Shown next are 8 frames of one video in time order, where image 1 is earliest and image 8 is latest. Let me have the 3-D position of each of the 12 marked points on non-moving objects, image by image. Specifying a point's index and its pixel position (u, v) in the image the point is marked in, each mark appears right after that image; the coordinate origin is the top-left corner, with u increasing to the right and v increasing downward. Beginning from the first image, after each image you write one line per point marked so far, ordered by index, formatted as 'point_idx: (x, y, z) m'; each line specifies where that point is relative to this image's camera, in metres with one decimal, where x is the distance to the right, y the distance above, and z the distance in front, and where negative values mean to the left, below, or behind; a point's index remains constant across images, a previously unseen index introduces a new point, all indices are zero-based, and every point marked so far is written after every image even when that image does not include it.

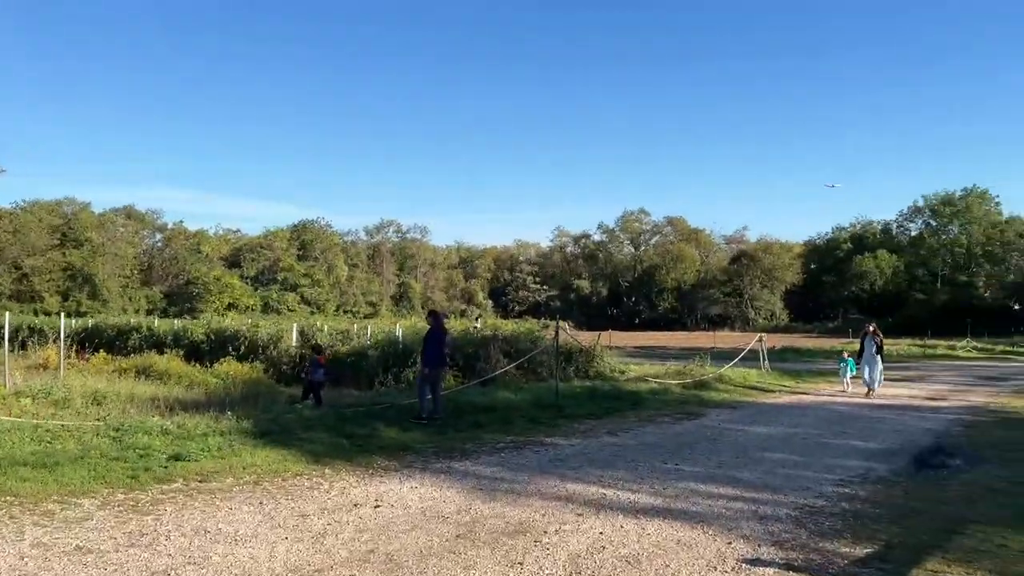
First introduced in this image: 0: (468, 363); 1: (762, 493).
0: (-1.0, -1.7, +17.7) m
1: (+2.7, -2.3, +8.5) m
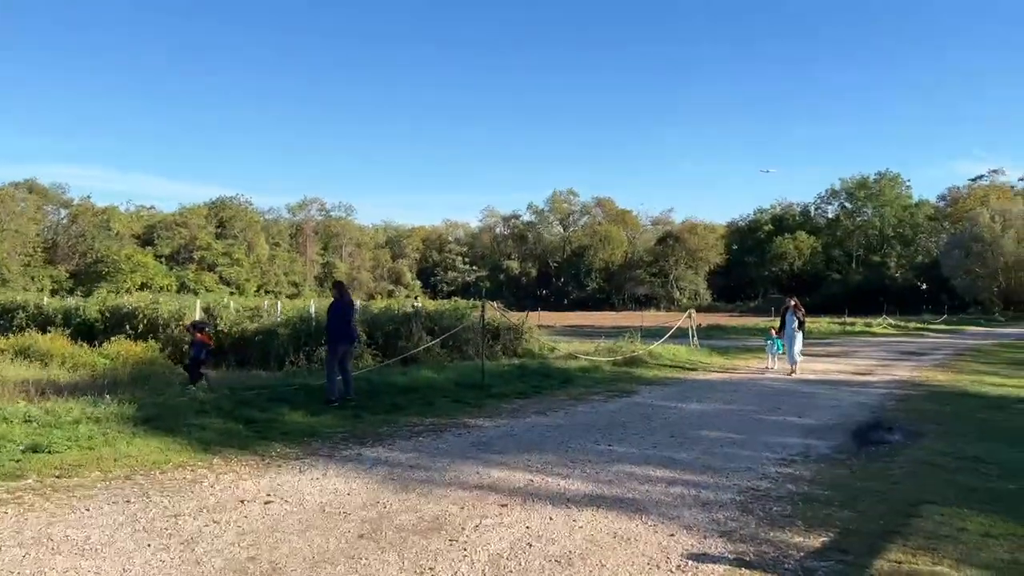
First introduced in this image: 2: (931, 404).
0: (-2.7, -1.1, +16.6) m
1: (+1.9, -1.9, +7.8) m
2: (+7.1, -2.0, +13.2) m
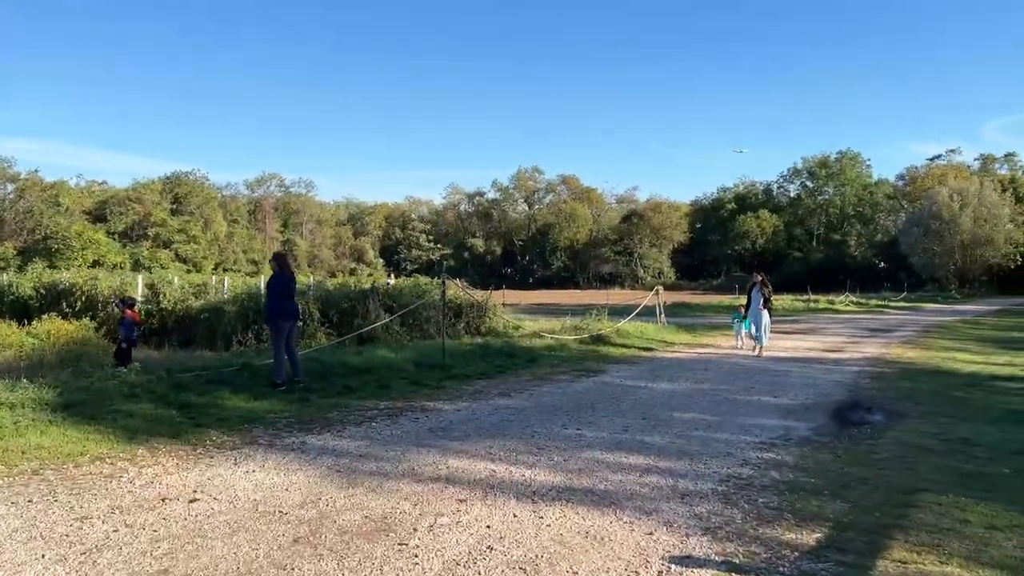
0: (-3.4, -0.6, +15.8) m
1: (+1.5, -1.6, +7.2) m
2: (+6.5, -1.5, +12.8) m
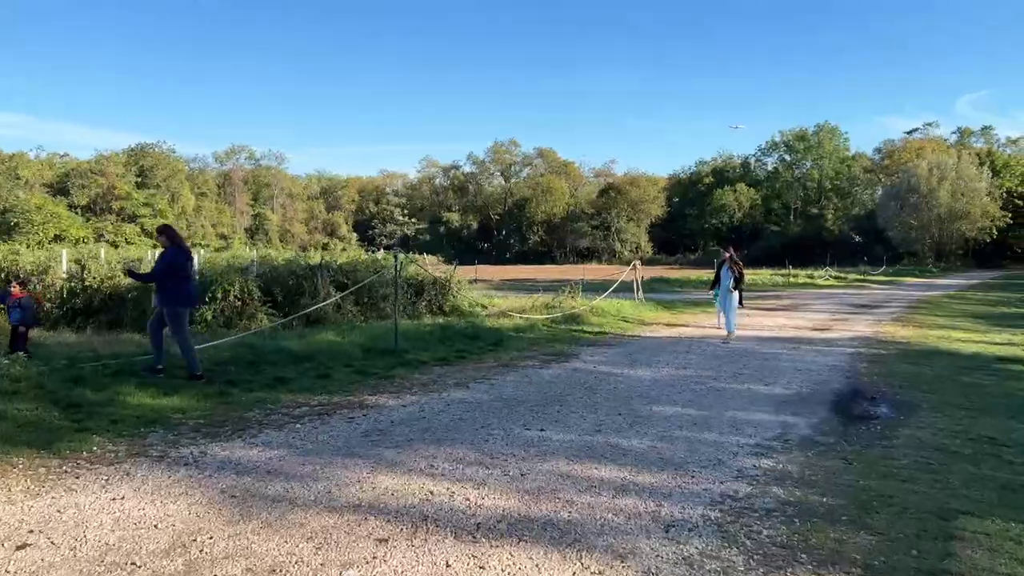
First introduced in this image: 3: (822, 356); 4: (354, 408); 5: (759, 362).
0: (-4.1, -0.2, +14.3) m
1: (+1.1, -1.4, +5.9) m
2: (+5.9, -1.1, +11.7) m
3: (+5.1, -1.1, +12.6) m
4: (-1.6, -1.2, +8.0) m
5: (+3.7, -1.1, +11.8) m
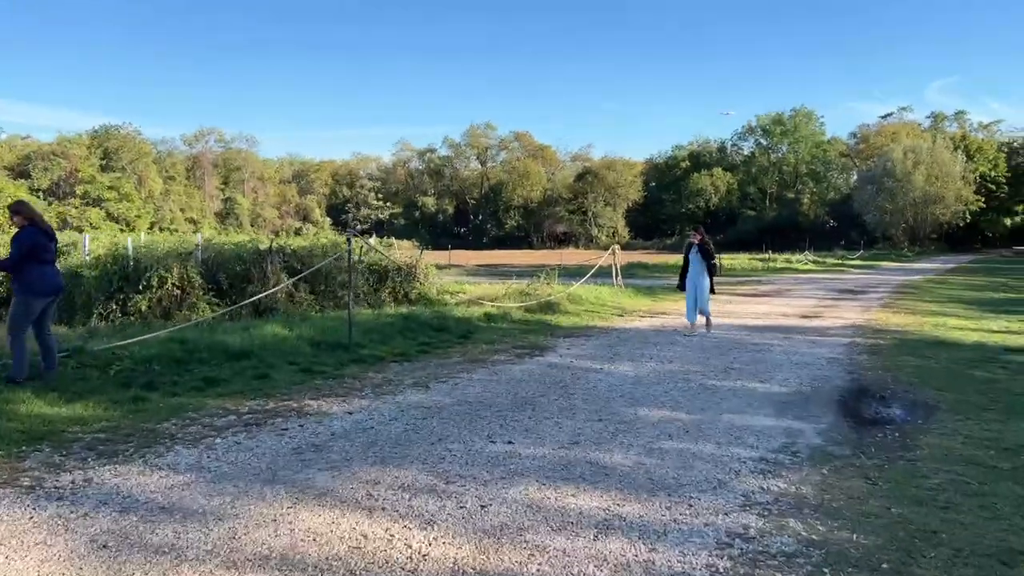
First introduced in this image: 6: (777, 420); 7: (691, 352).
0: (-4.6, +0.1, +13.0) m
1: (+0.9, -1.4, +4.8) m
2: (+5.5, -0.9, +10.7) m
3: (+4.6, -0.9, +11.6) m
4: (-2.0, -1.1, +6.9) m
5: (+3.3, -0.9, +10.8) m
6: (+2.5, -1.2, +7.2) m
7: (+2.5, -0.9, +10.8) m
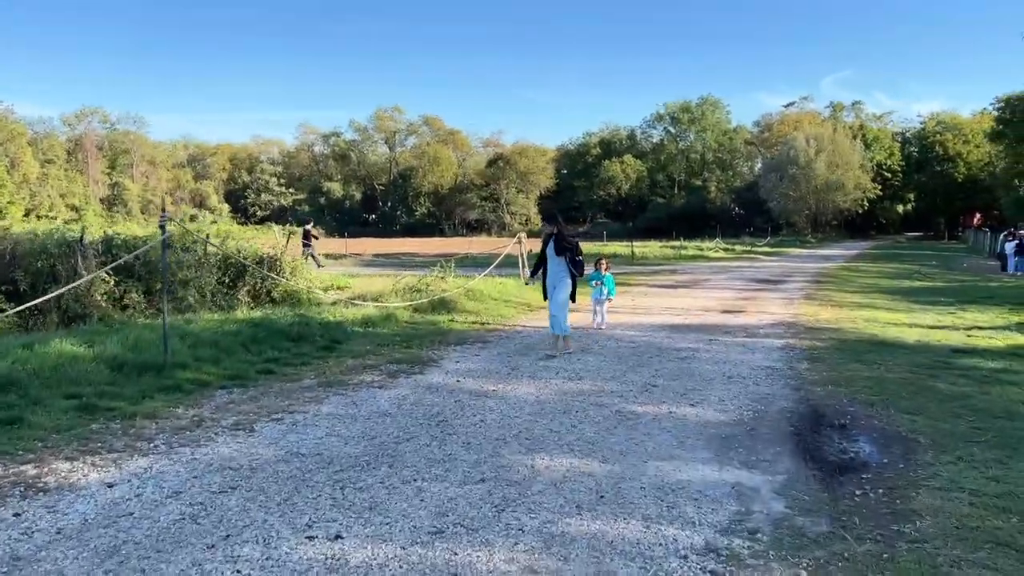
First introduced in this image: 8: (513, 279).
0: (-6.2, 0.0, +10.4) m
1: (+0.1, -1.4, +2.8) m
2: (+4.1, -0.9, +9.2) m
3: (+3.1, -0.8, +10.0) m
4: (-2.9, -1.2, +4.6) m
5: (+1.9, -0.9, +9.0) m
6: (+1.4, -1.2, +5.4) m
7: (+1.1, -0.9, +8.9) m
8: (0.0, +0.2, +18.1) m
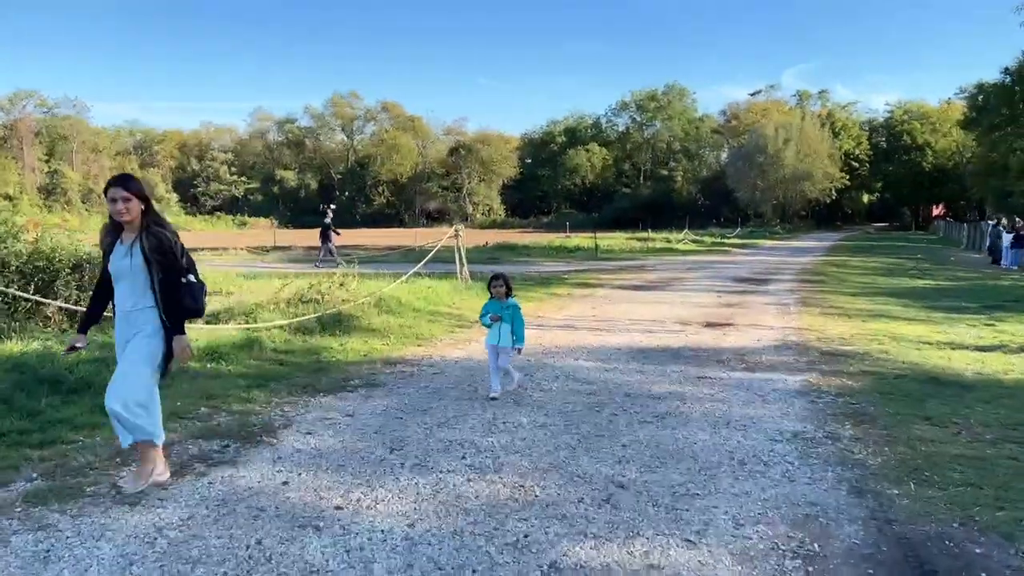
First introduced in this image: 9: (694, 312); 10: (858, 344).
0: (-7.1, -0.2, +6.8) m
1: (-0.5, -1.7, -0.4) m
2: (+3.2, -1.0, +6.1) m
3: (+2.2, -1.0, +6.9) m
4: (-3.6, -1.5, +1.2) m
5: (+1.0, -1.1, +5.8) m
6: (+0.7, -1.5, +2.2) m
7: (+0.2, -1.1, +5.7) m
8: (-1.2, +0.1, +14.8) m
9: (+3.0, -0.4, +13.1) m
10: (+4.4, -0.7, +9.8) m
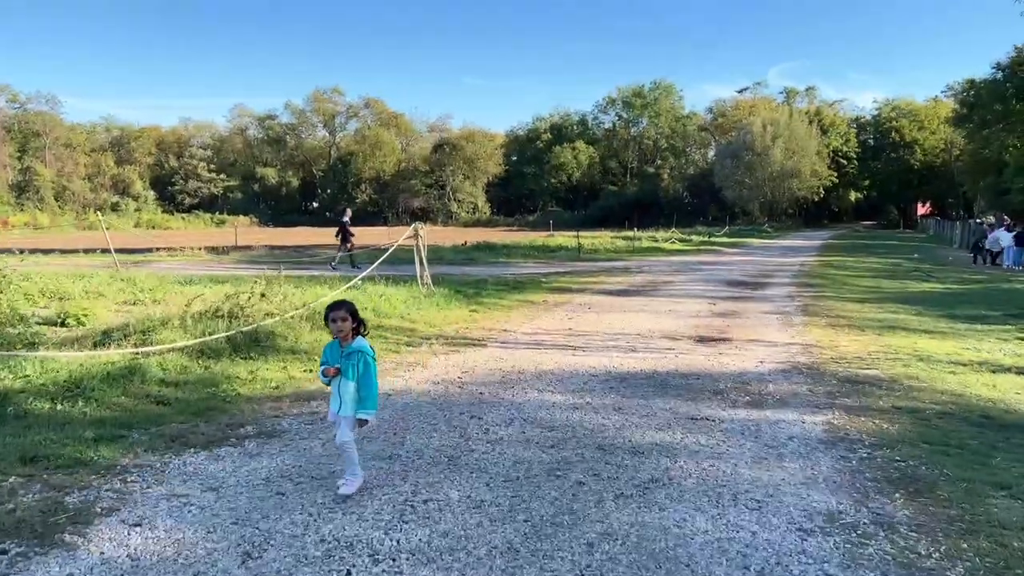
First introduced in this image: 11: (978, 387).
0: (-7.6, -0.3, +5.1) m
1: (-0.8, -1.9, -2.1) m
2: (+2.8, -1.2, +4.5) m
3: (+1.7, -1.1, +5.3) m
4: (-3.9, -1.6, -0.5) m
5: (+0.6, -1.2, +4.2) m
6: (+0.4, -1.6, +0.5) m
7: (-0.2, -1.2, +4.1) m
8: (-1.8, 0.0, +13.1) m
9: (+2.5, -0.5, +11.5) m
10: (+3.9, -0.8, +8.2) m
11: (+4.5, -0.9, +7.5) m
